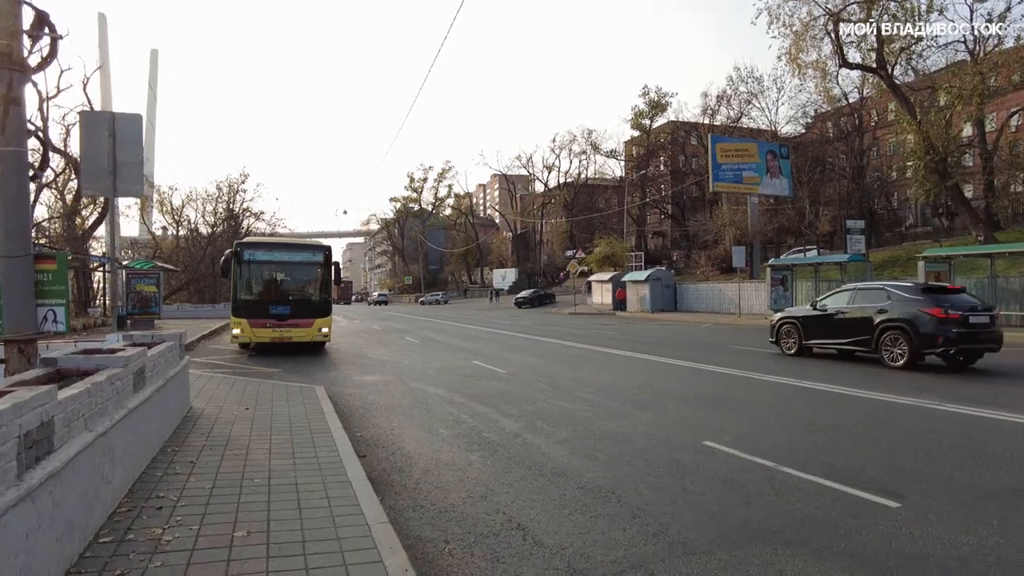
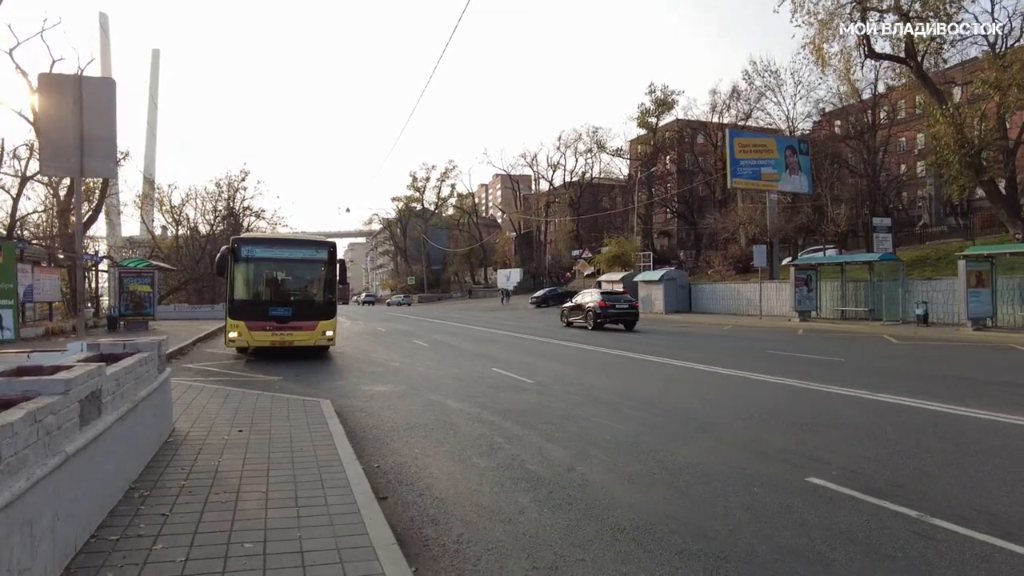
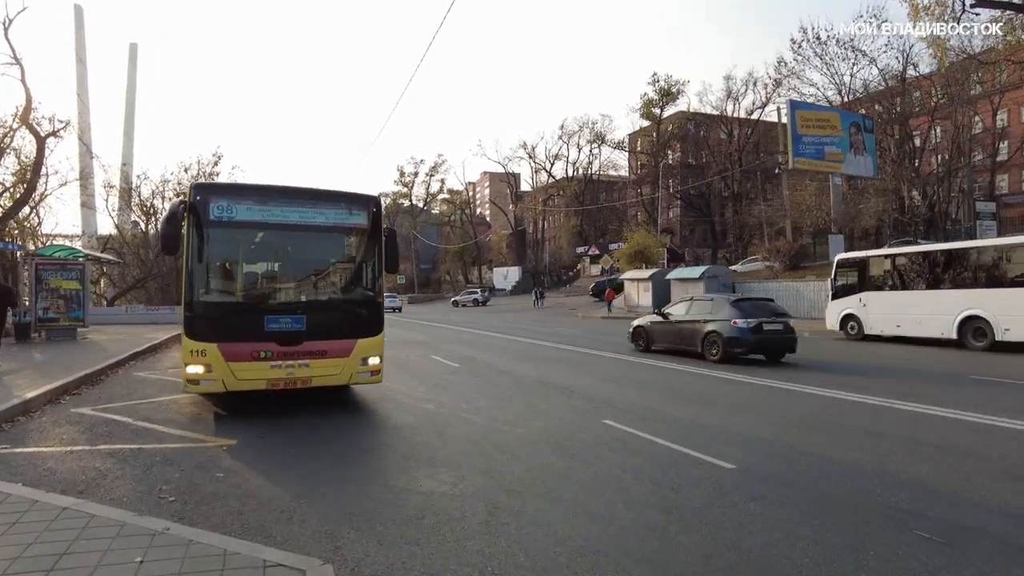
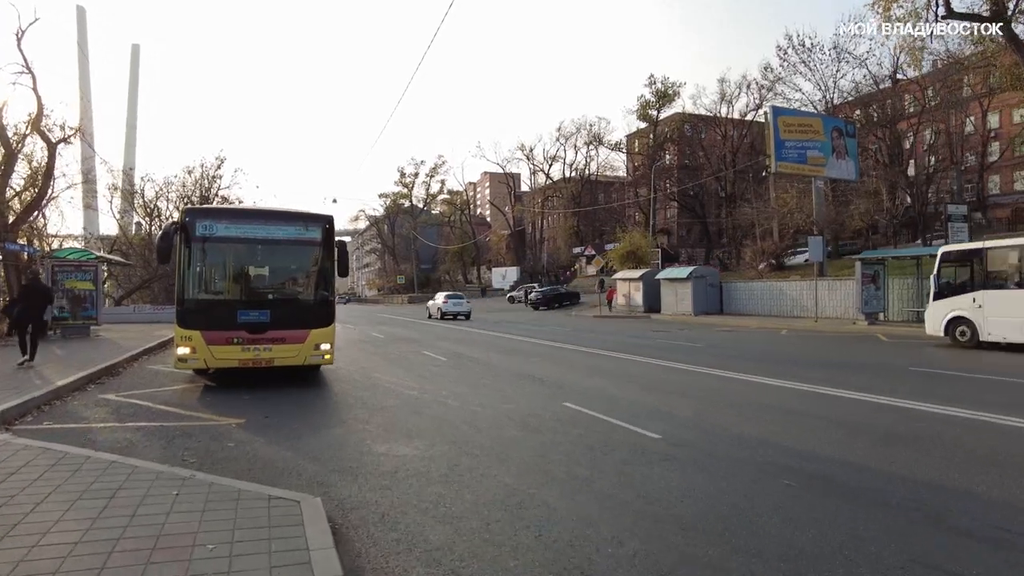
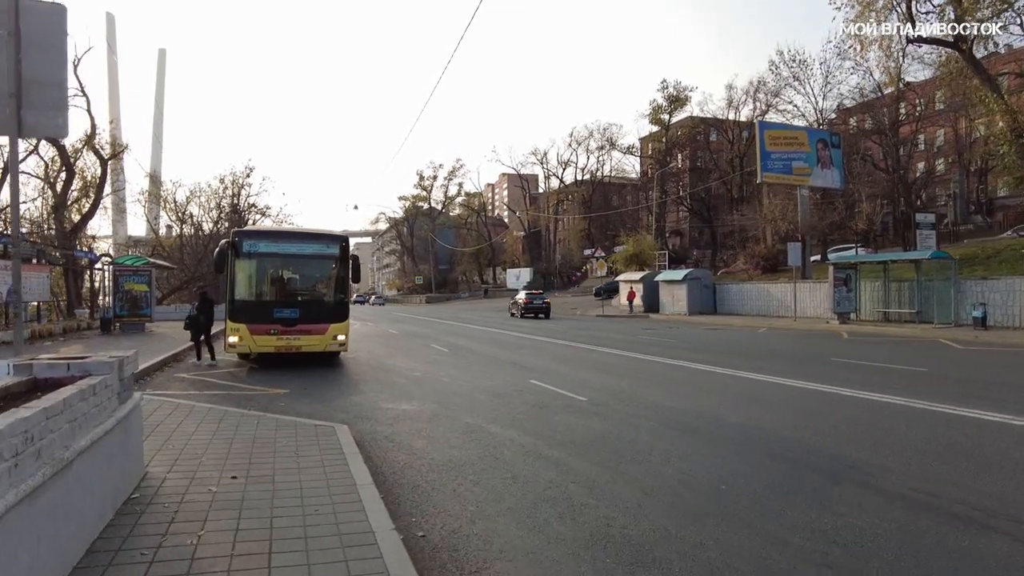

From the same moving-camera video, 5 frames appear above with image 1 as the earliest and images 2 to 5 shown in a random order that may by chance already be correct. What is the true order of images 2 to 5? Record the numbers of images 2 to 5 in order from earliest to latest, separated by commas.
2, 5, 4, 3
